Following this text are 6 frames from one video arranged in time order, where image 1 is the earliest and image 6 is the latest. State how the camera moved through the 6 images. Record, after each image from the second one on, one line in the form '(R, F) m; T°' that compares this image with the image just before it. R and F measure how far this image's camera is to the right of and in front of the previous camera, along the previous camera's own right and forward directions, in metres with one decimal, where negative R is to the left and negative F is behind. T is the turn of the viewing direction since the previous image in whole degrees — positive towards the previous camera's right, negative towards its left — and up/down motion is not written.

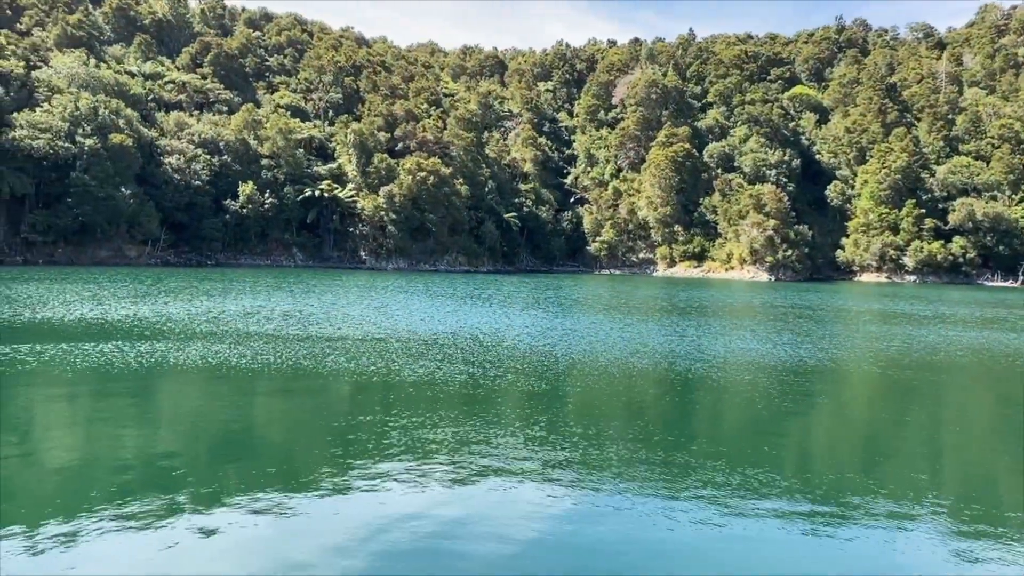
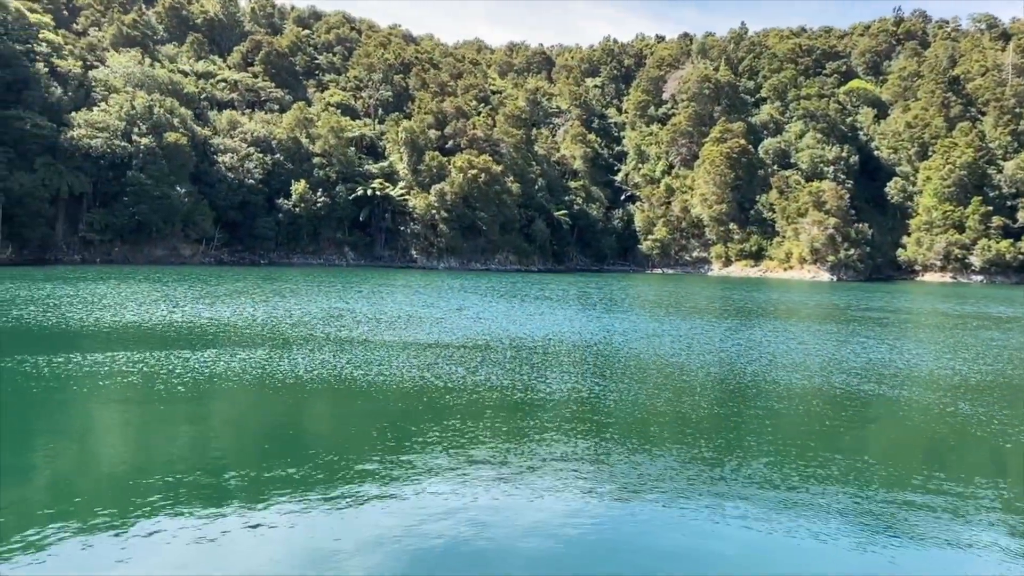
(-1.5, +1.3) m; -3°
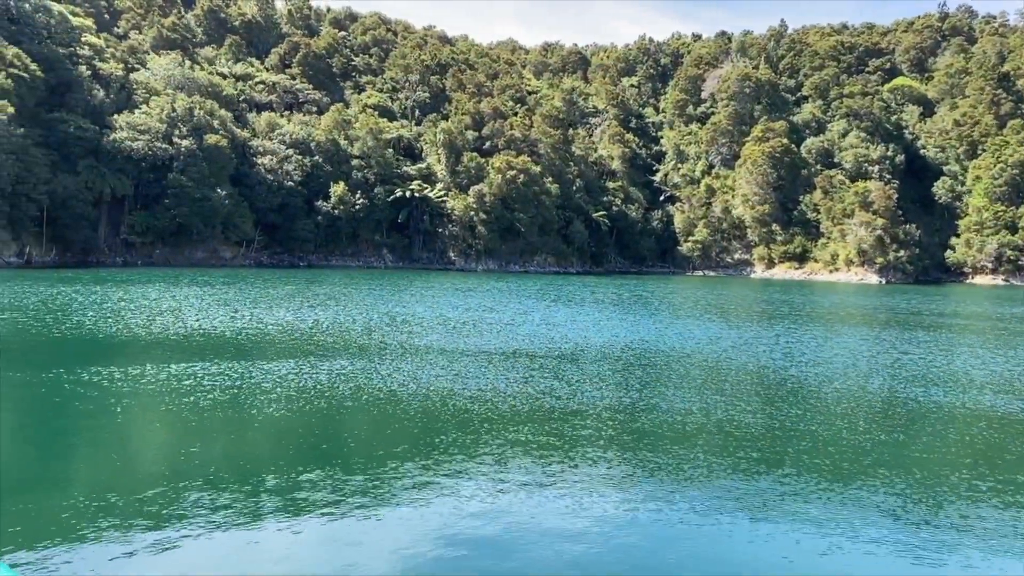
(-1.1, +1.0) m; -2°
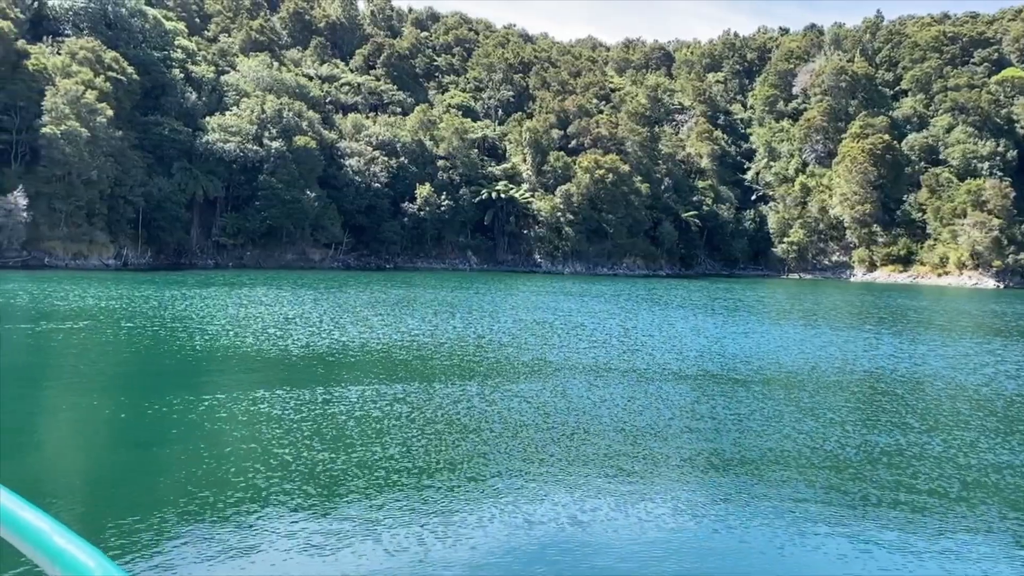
(-2.0, +1.9) m; -5°
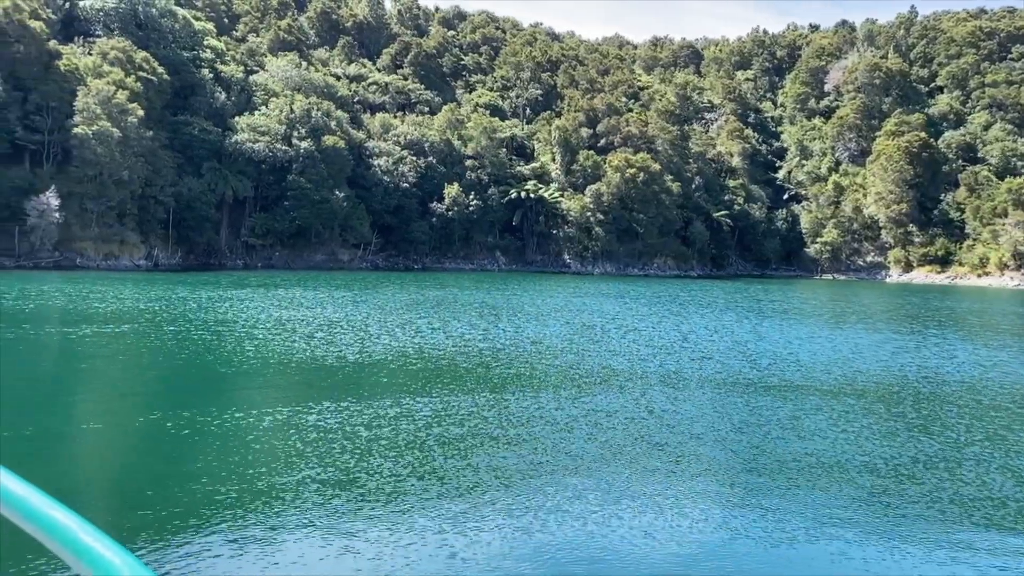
(-0.7, +0.8) m; -1°
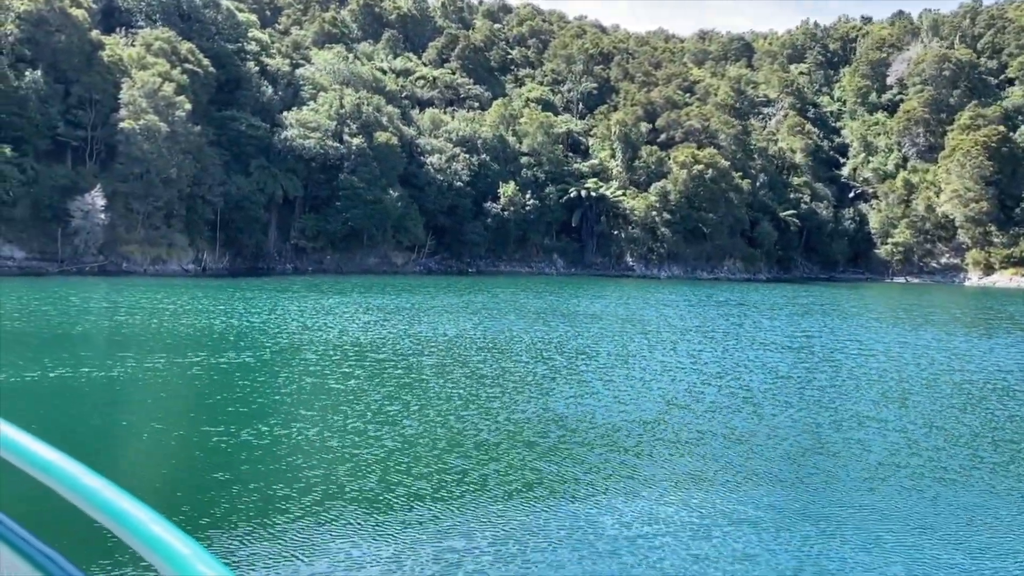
(-3.5, +3.9) m; -1°
